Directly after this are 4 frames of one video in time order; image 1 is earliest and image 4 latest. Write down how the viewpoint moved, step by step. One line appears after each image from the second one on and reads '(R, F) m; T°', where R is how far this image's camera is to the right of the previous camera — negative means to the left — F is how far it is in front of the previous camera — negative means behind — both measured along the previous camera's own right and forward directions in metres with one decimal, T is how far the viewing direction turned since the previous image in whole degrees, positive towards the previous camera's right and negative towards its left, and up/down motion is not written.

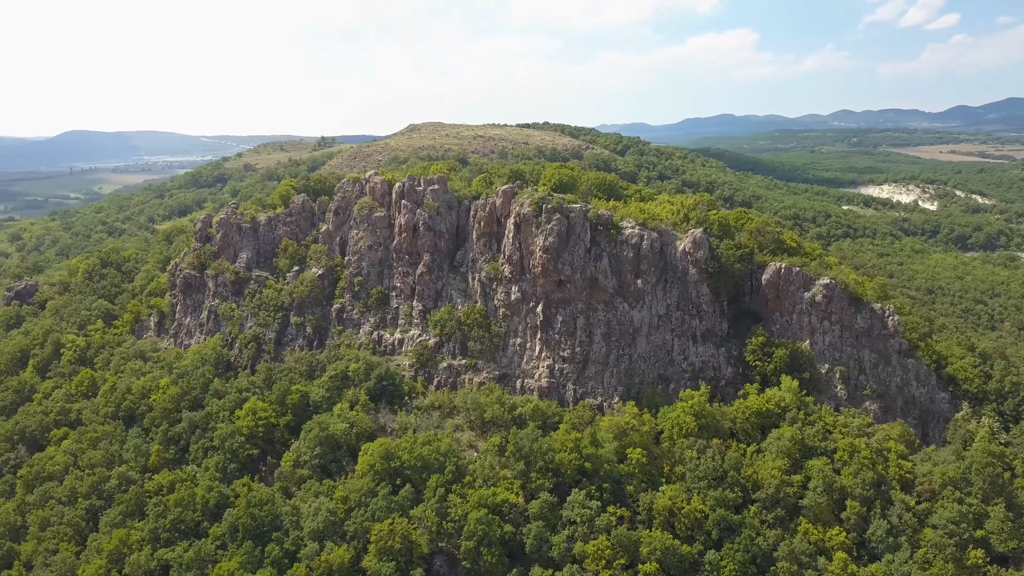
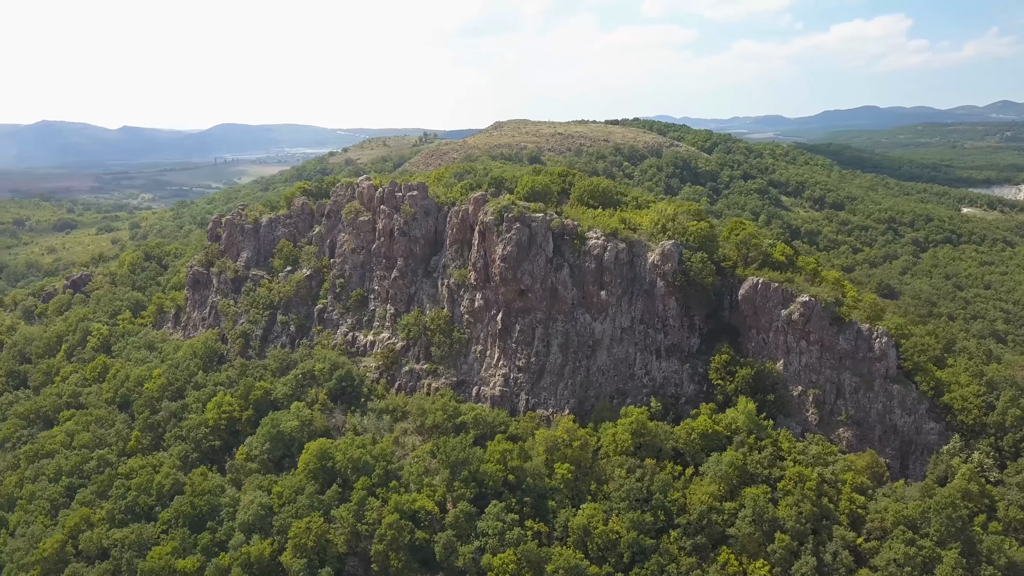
(+10.2, +0.6) m; -9°
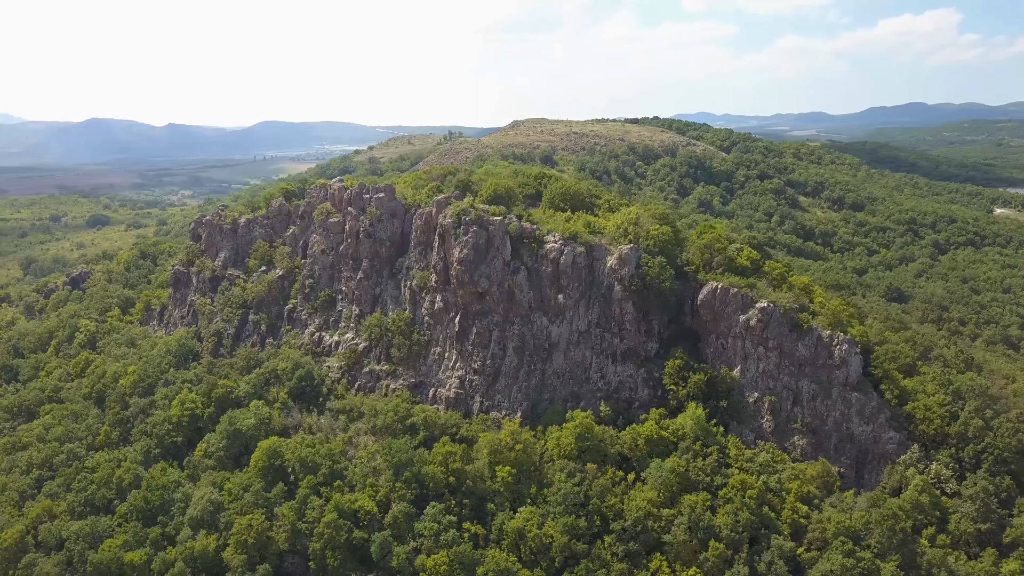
(+5.0, -0.1) m; -3°
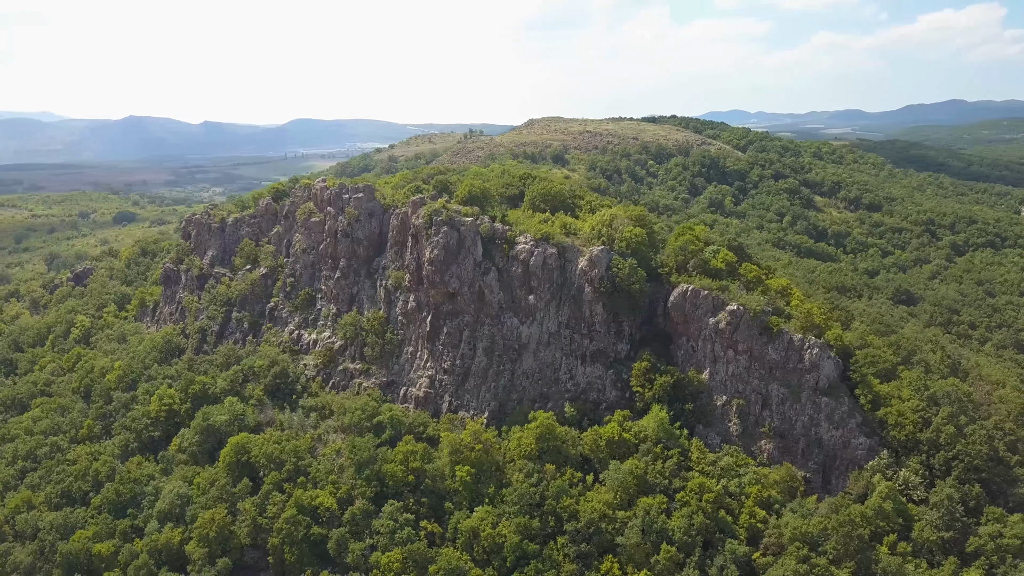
(+3.7, -0.2) m; -2°
